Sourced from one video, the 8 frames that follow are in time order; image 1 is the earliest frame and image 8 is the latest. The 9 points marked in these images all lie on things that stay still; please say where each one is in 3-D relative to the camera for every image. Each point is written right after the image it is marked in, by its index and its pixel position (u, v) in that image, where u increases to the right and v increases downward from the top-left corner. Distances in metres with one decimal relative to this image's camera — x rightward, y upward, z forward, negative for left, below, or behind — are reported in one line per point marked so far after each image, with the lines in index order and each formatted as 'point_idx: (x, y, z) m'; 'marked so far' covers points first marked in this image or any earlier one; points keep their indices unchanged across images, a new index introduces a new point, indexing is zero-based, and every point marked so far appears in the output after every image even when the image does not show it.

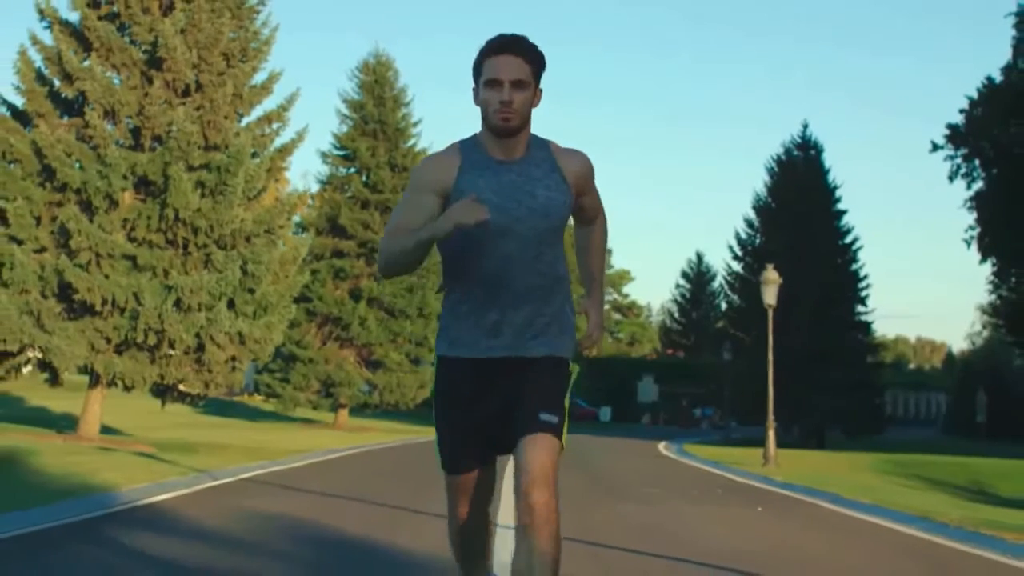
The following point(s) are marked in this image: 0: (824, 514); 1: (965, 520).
0: (+3.7, -2.7, +16.5) m
1: (+5.1, -2.6, +15.6) m
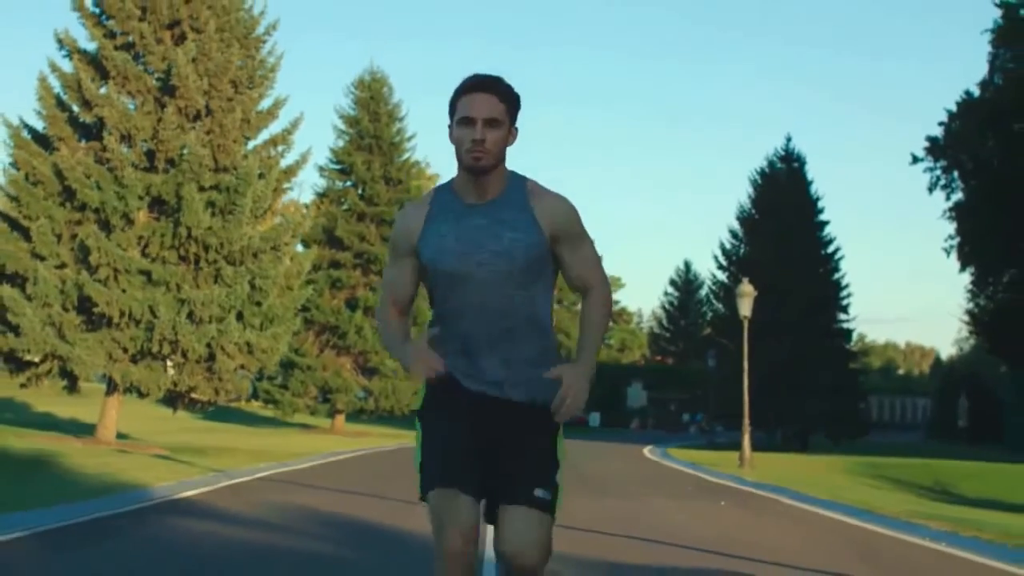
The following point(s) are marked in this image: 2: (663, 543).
0: (+3.6, -2.9, +18.3) m
1: (+5.0, -2.8, +17.5) m
2: (+1.6, -2.5, +14.0) m
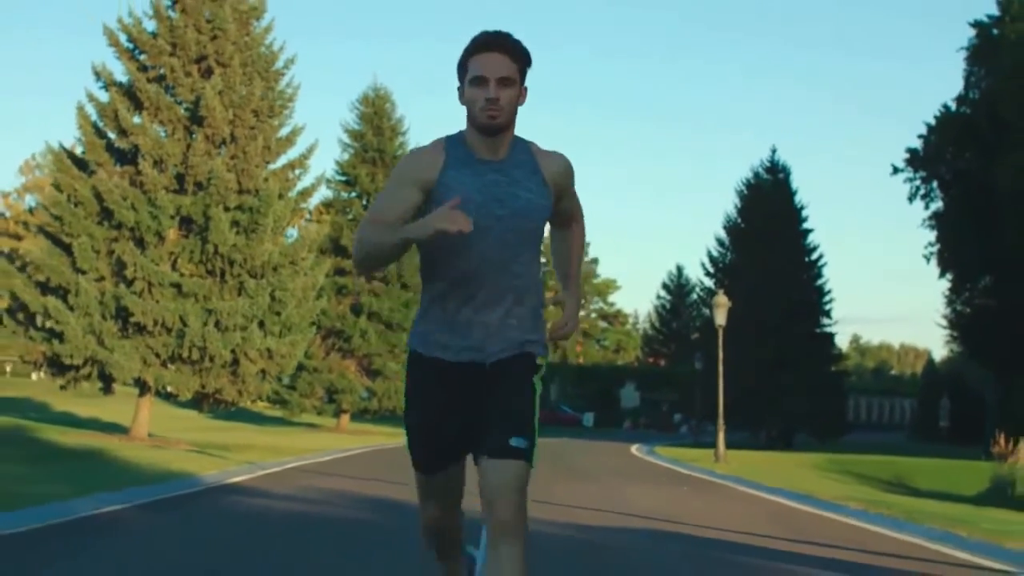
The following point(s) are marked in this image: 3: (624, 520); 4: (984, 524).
0: (+3.5, -3.2, +21.3) m
1: (+4.9, -3.1, +20.5) m
2: (+1.5, -2.8, +17.0) m
3: (+1.3, -2.7, +16.2) m
4: (+5.2, -2.6, +15.2) m
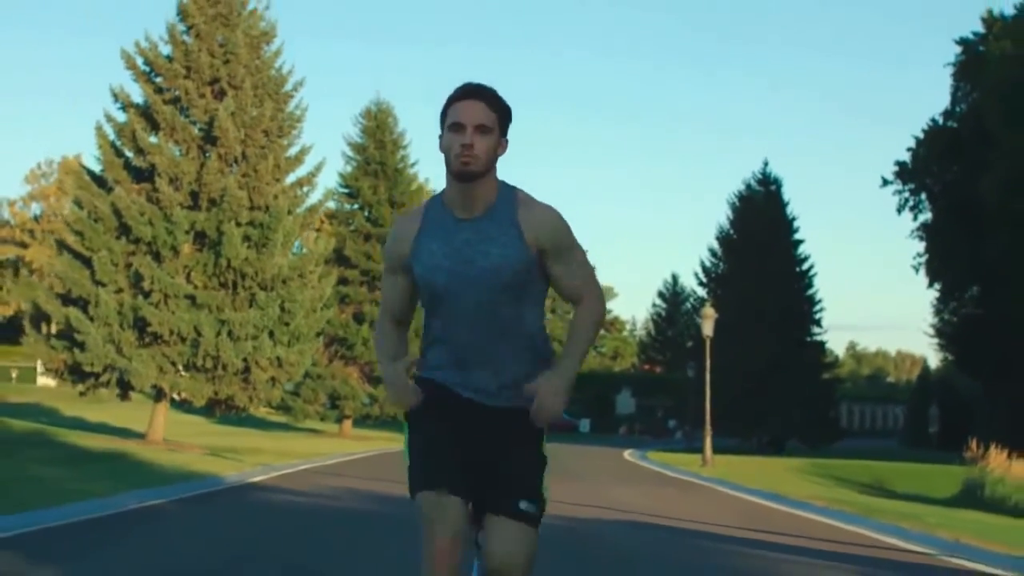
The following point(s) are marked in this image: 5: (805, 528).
0: (+3.5, -3.4, +23.0) m
1: (+4.8, -3.4, +22.2) m
2: (+1.4, -3.0, +18.7) m
3: (+1.3, -2.9, +17.9) m
4: (+5.2, -2.8, +16.9) m
5: (+3.5, -2.8, +16.2) m
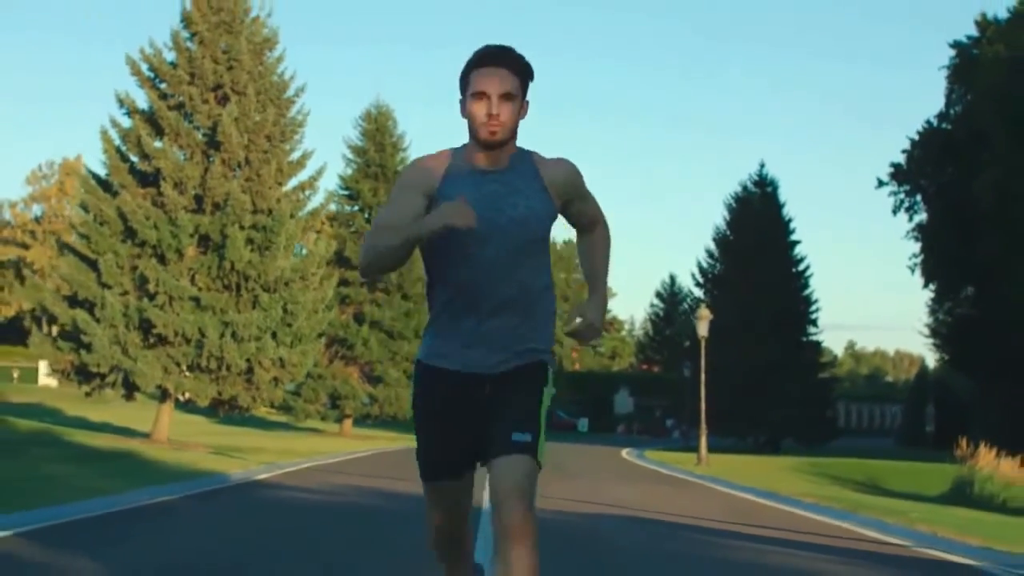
0: (+3.4, -3.5, +23.7) m
1: (+4.8, -3.4, +22.8) m
2: (+1.4, -3.1, +19.3) m
3: (+1.3, -3.0, +18.5) m
4: (+5.2, -2.9, +17.5) m
5: (+3.5, -2.9, +16.9) m
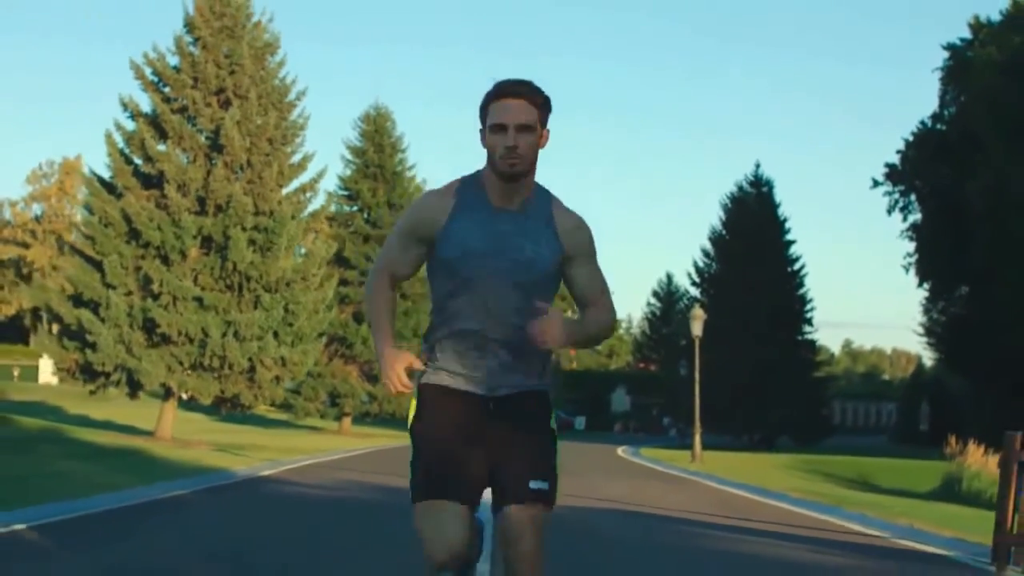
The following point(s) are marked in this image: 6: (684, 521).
0: (+3.4, -3.5, +24.3) m
1: (+4.8, -3.4, +23.5) m
2: (+1.4, -3.1, +20.0) m
3: (+1.2, -3.0, +19.1) m
4: (+5.1, -2.9, +18.2) m
5: (+3.4, -2.9, +17.5) m
6: (+2.1, -2.8, +16.8) m
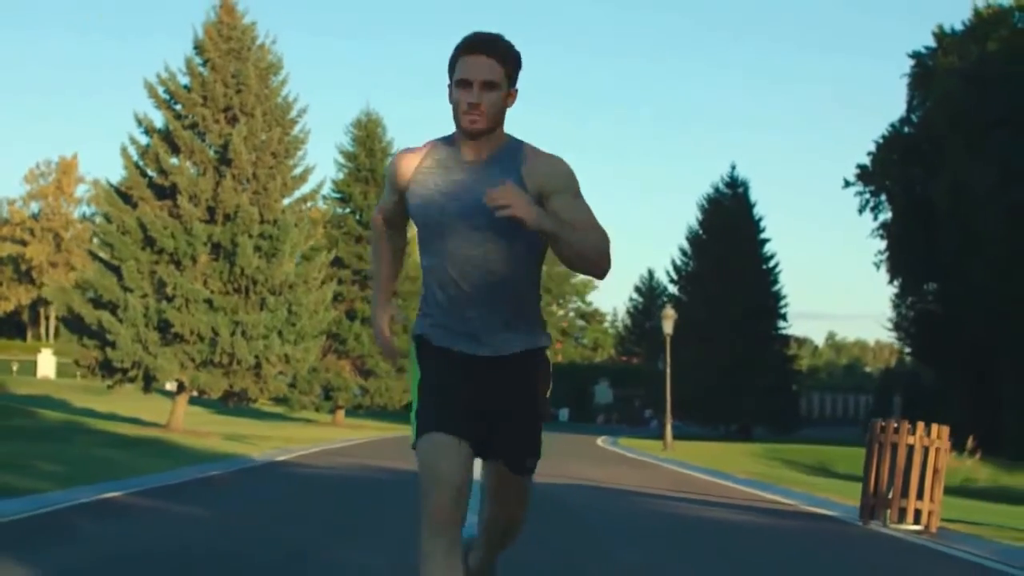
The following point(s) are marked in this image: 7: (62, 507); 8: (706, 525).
0: (+3.1, -3.6, +27.4) m
1: (+4.5, -3.5, +26.6) m
2: (+1.1, -3.2, +23.0) m
3: (+1.0, -3.2, +22.2) m
4: (+4.9, -3.1, +21.3) m
5: (+3.2, -3.1, +20.6) m
6: (+1.9, -3.0, +19.9) m
7: (-5.2, -2.5, +15.9) m
8: (+2.4, -2.8, +16.4) m
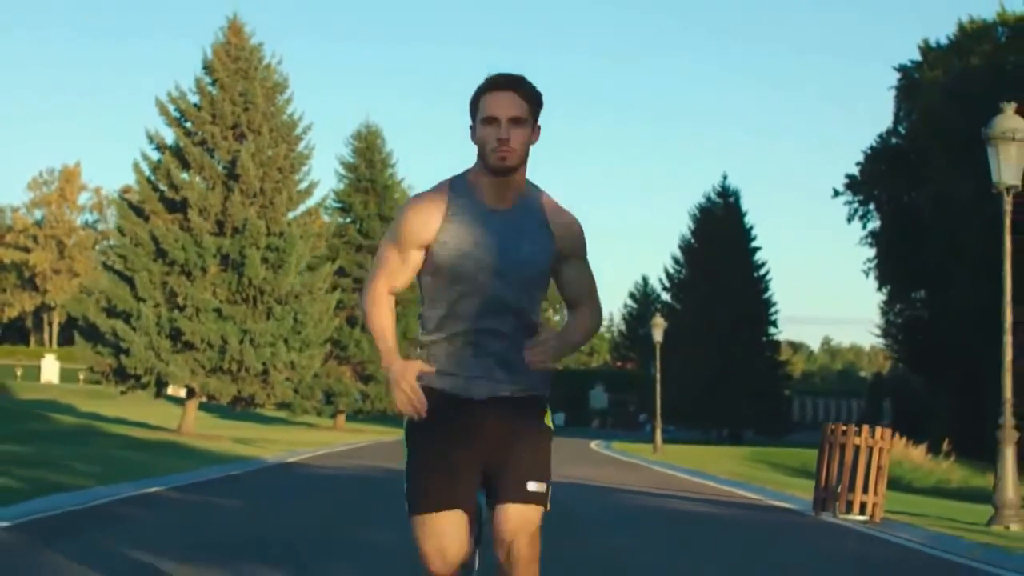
0: (+3.0, -3.9, +29.1) m
1: (+4.4, -3.8, +28.3) m
2: (+1.0, -3.5, +24.7) m
3: (+0.9, -3.4, +23.9) m
4: (+4.8, -3.3, +23.0) m
5: (+3.1, -3.3, +22.3) m
6: (+1.8, -3.2, +21.6) m
7: (-5.2, -2.7, +17.5) m
8: (+2.3, -3.0, +18.1) m
